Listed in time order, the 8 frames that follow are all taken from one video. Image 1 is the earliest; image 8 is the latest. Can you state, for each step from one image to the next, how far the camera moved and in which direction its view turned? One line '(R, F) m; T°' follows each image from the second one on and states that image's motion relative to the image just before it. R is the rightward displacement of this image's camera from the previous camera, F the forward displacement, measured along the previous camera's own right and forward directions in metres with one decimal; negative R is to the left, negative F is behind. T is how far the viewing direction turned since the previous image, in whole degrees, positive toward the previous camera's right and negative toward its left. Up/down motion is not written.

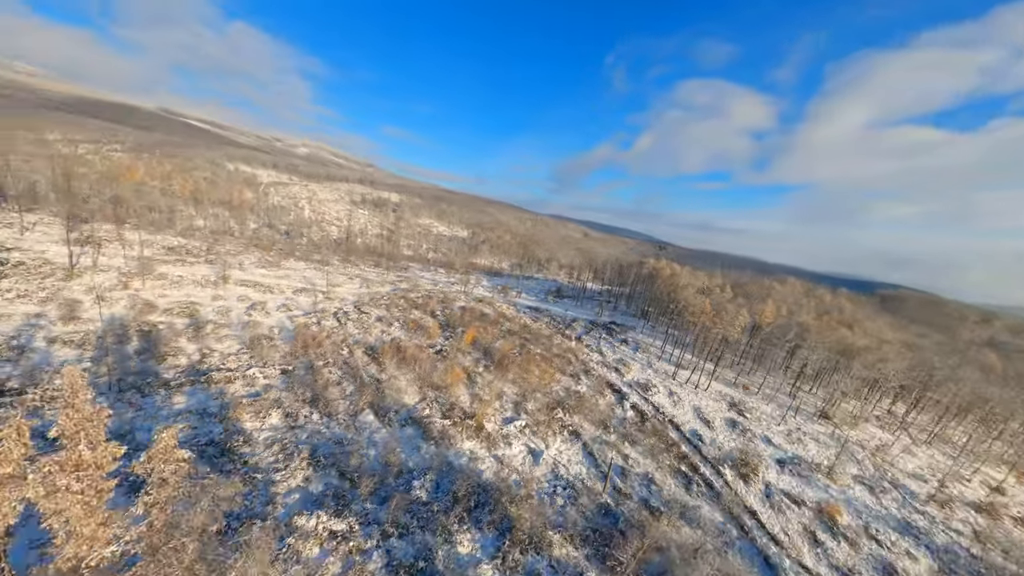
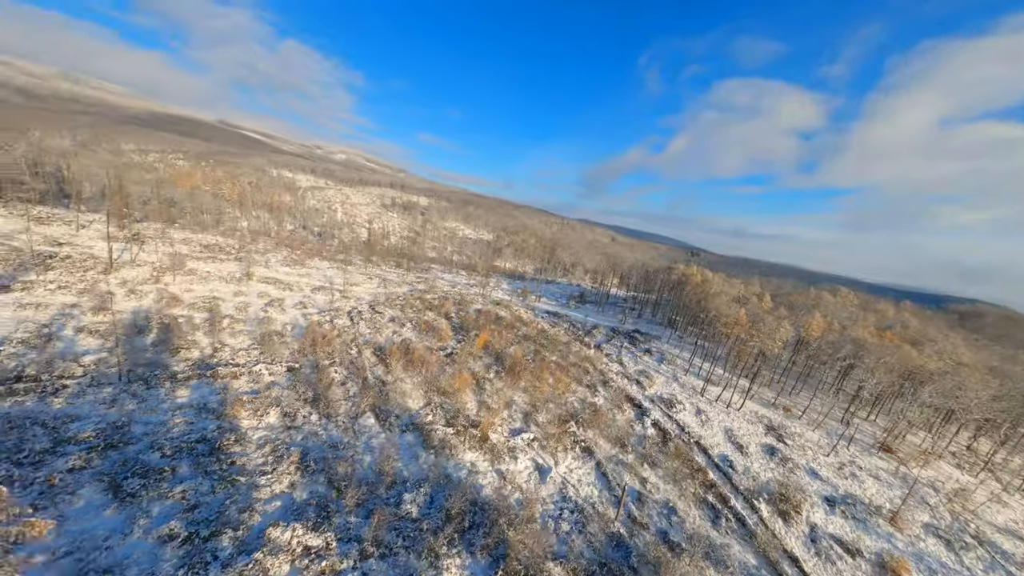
(+1.8, +2.3) m; -5°
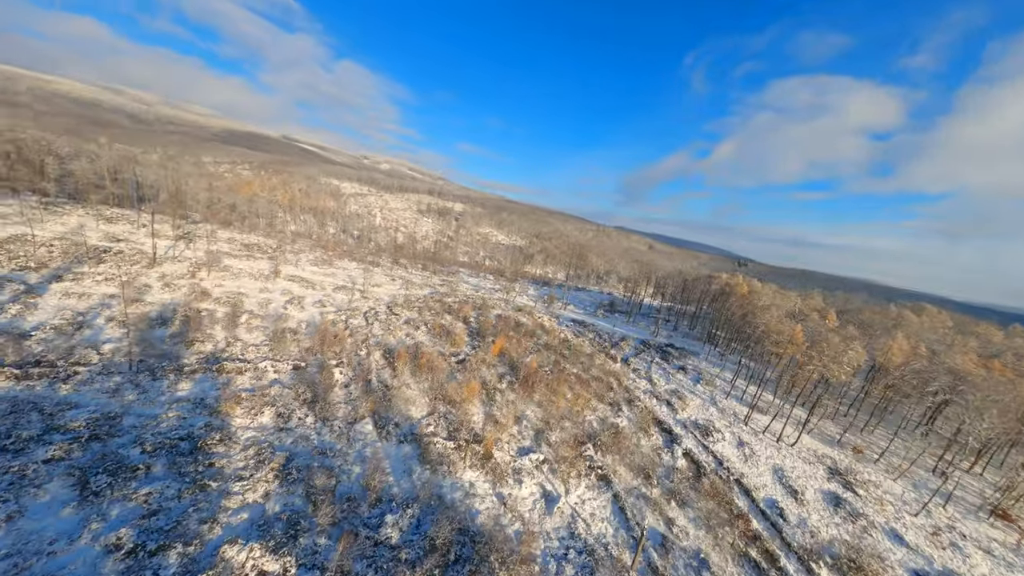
(+2.4, +3.2) m; -6°
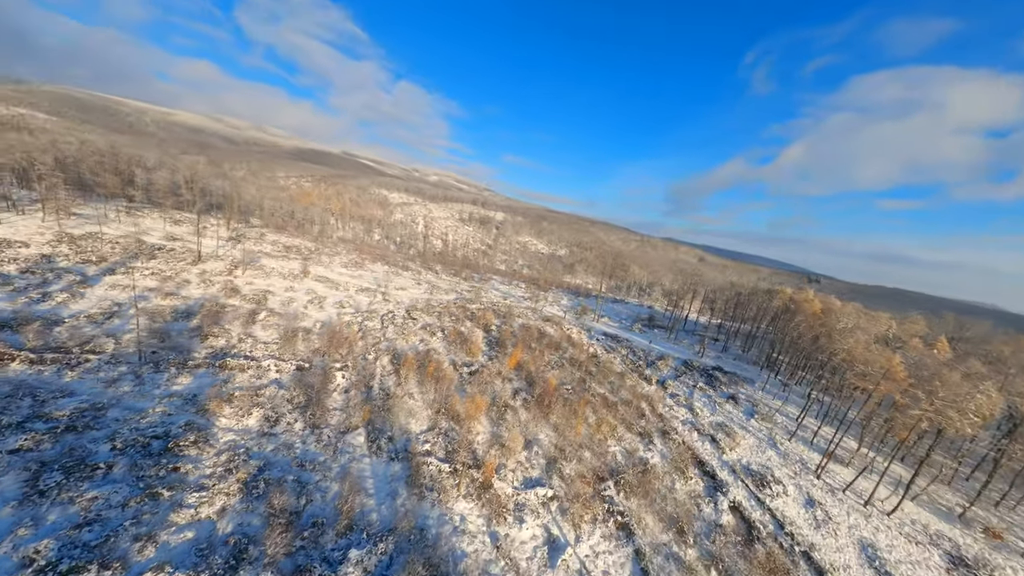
(+2.9, +4.1) m; -8°
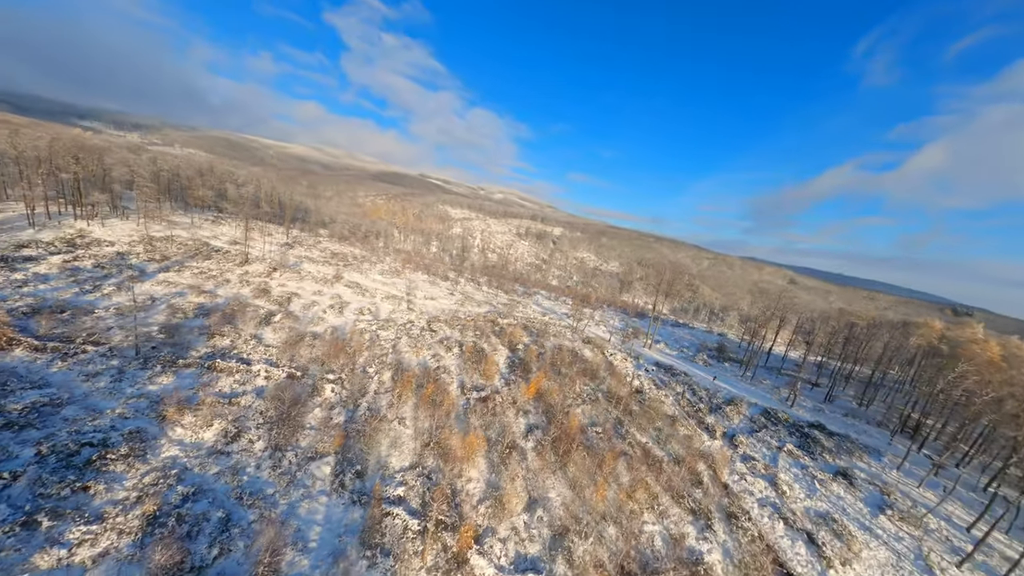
(+4.4, +6.9) m; -11°
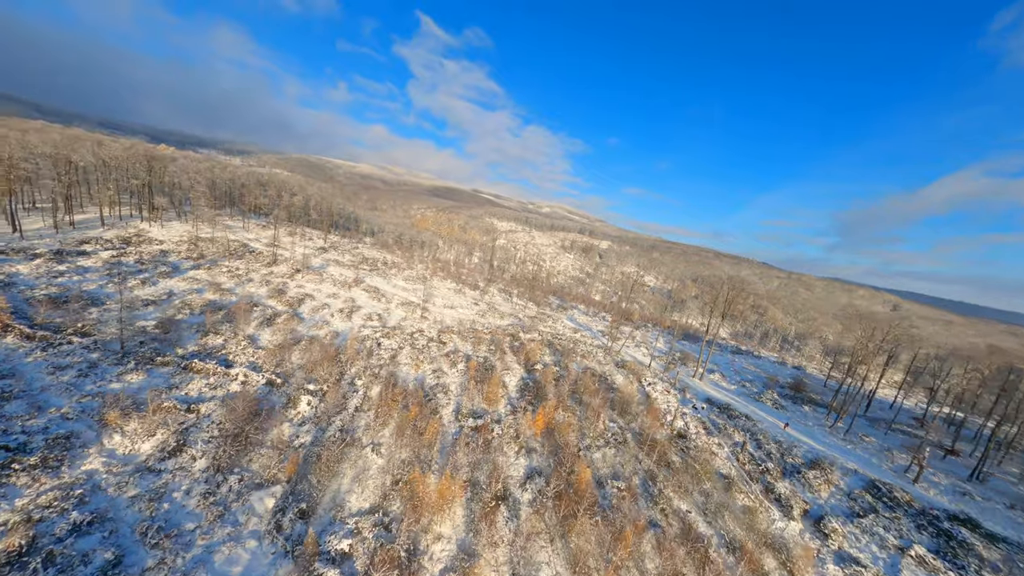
(+3.7, +6.1) m; -9°
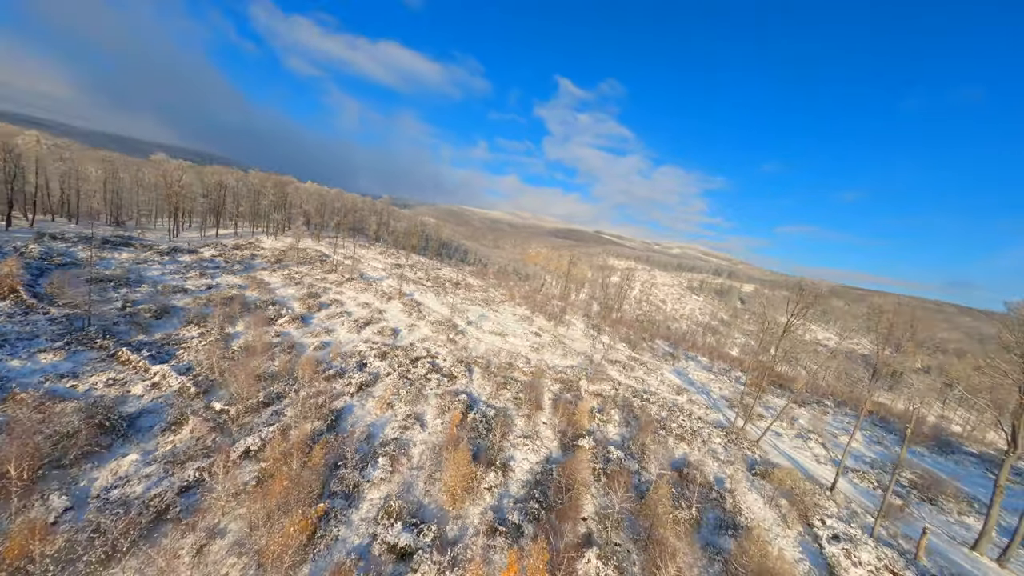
(+6.8, +15.9) m; -22°
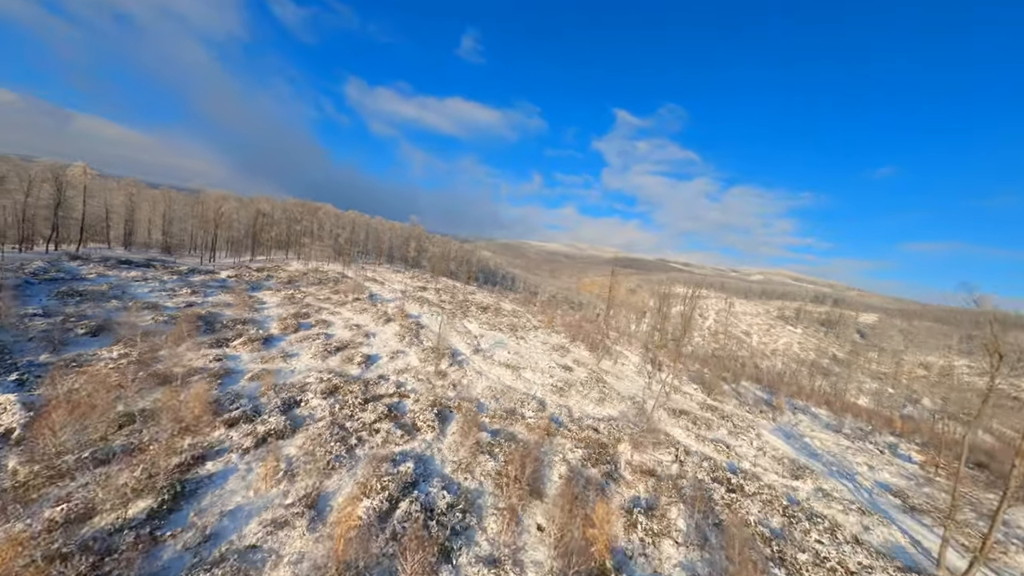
(+4.5, +10.7) m; -11°
